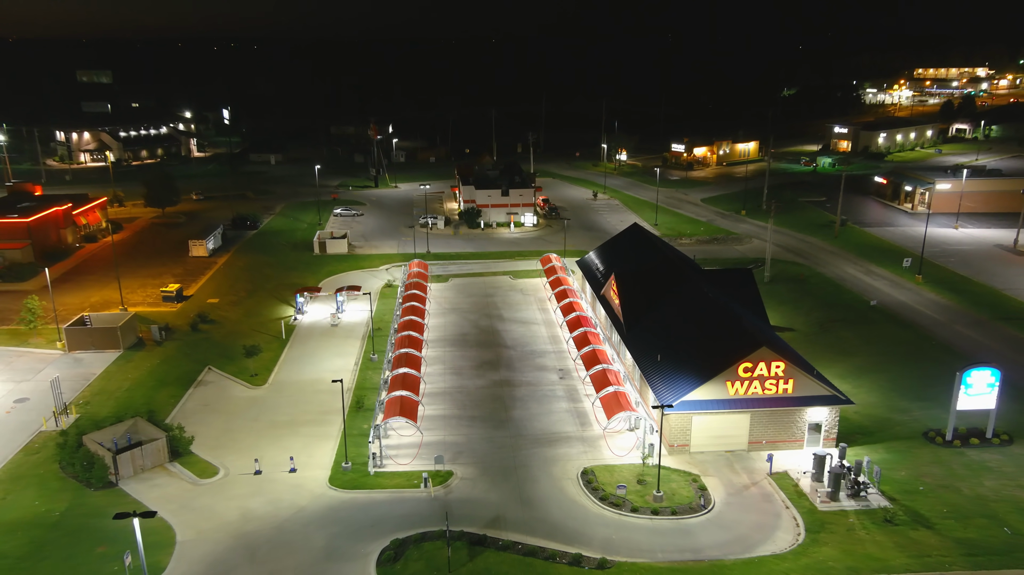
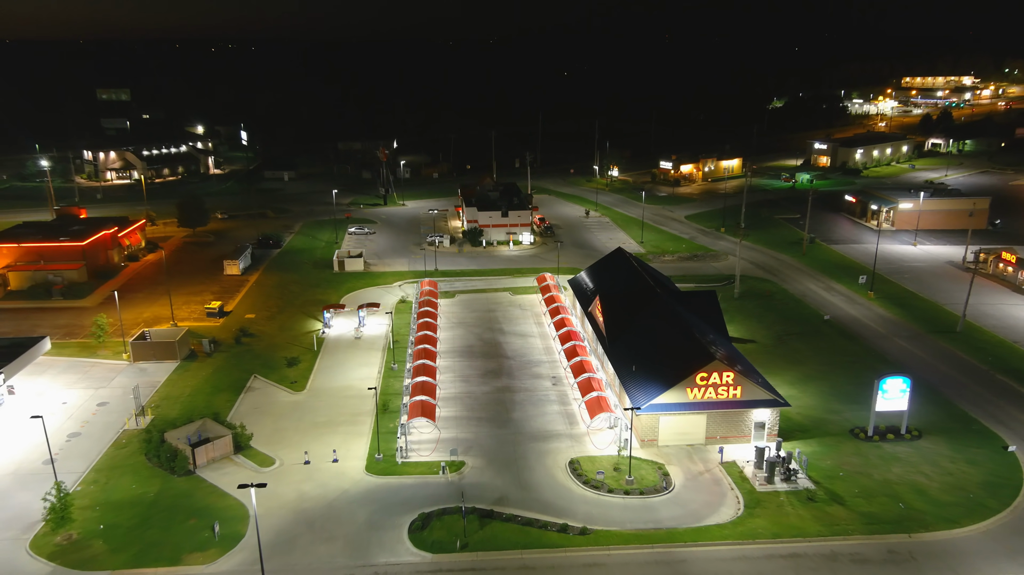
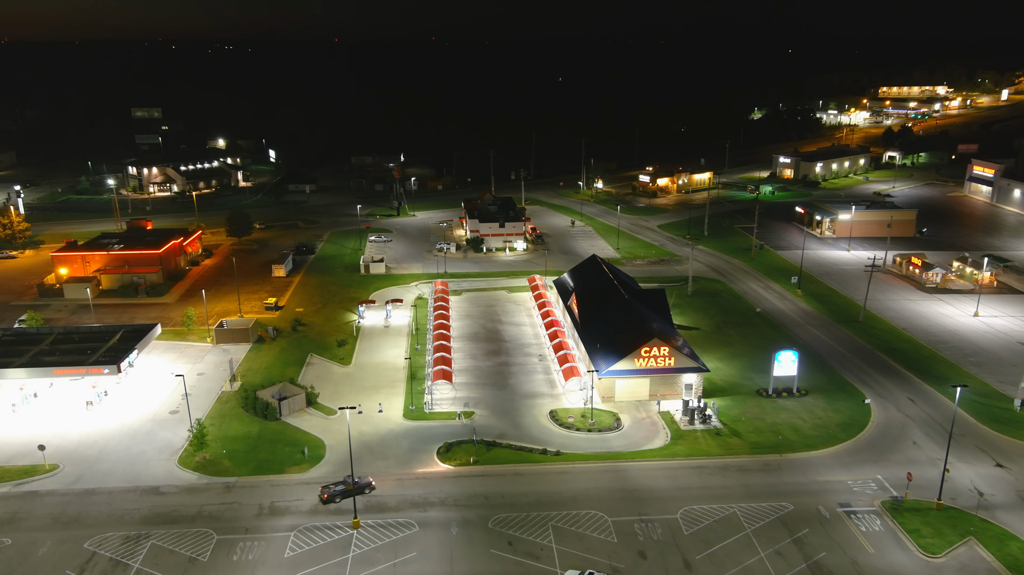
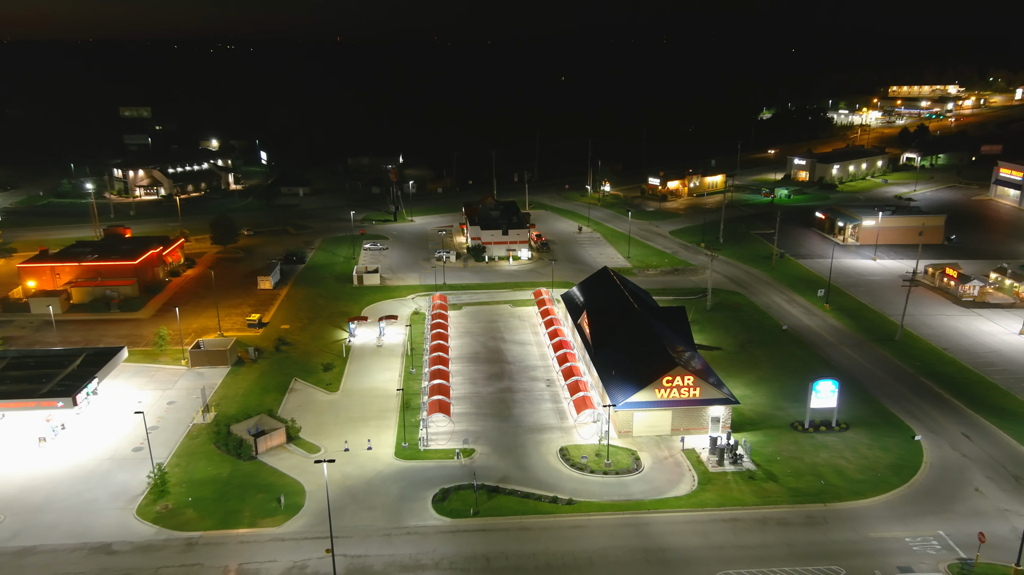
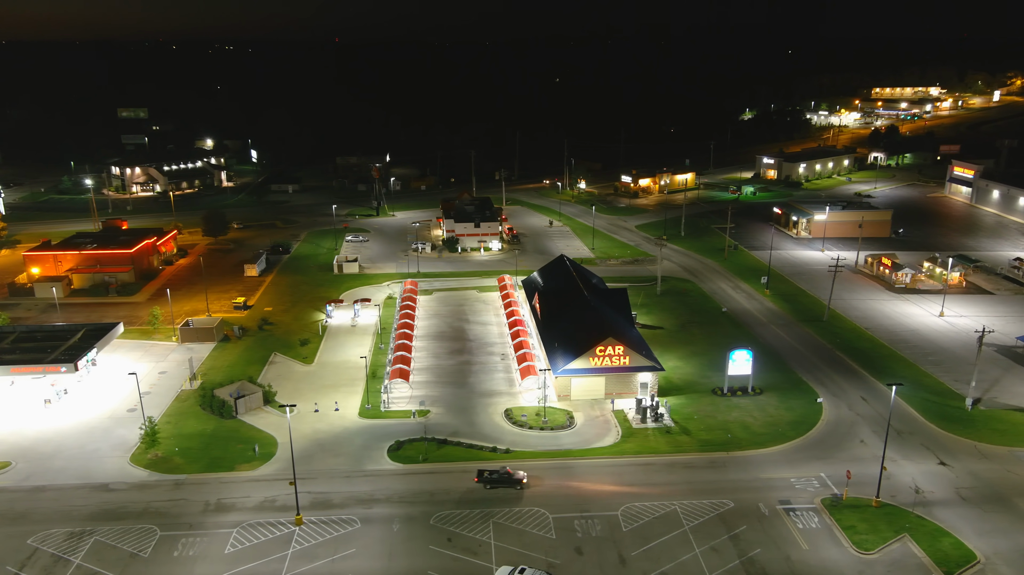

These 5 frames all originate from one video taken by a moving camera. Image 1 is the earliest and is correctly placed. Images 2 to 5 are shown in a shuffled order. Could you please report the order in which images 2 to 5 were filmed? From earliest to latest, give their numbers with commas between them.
2, 4, 3, 5
